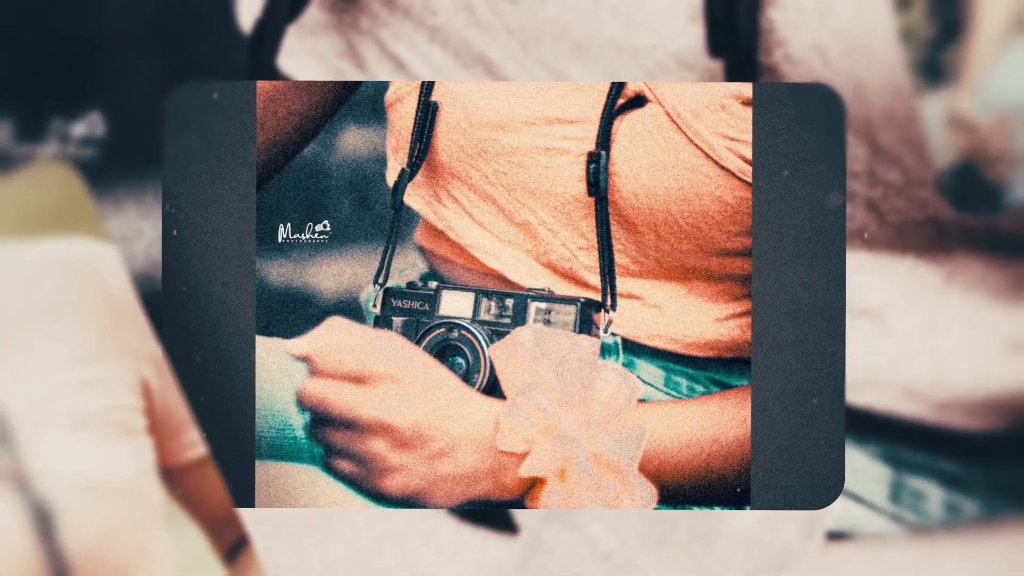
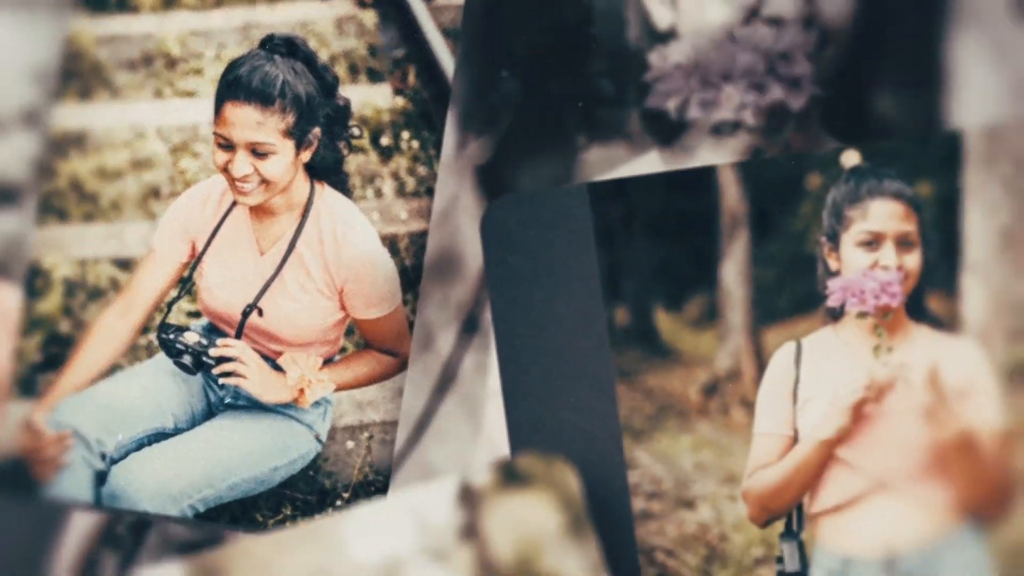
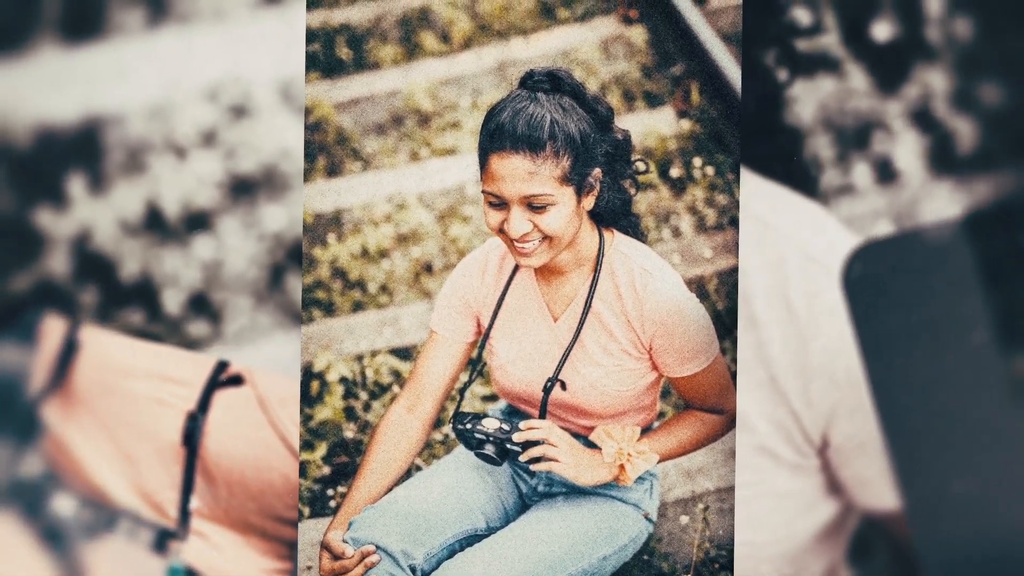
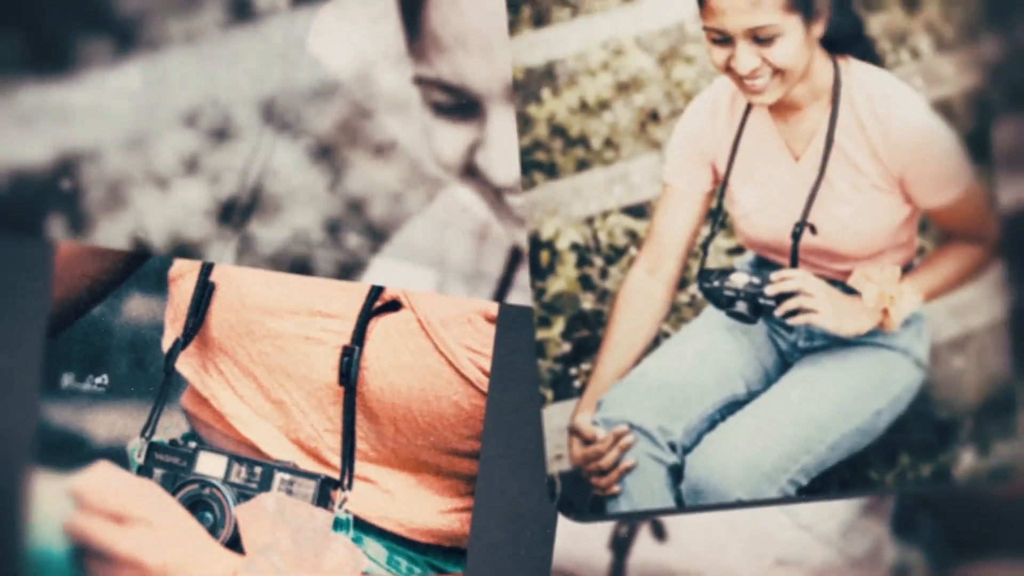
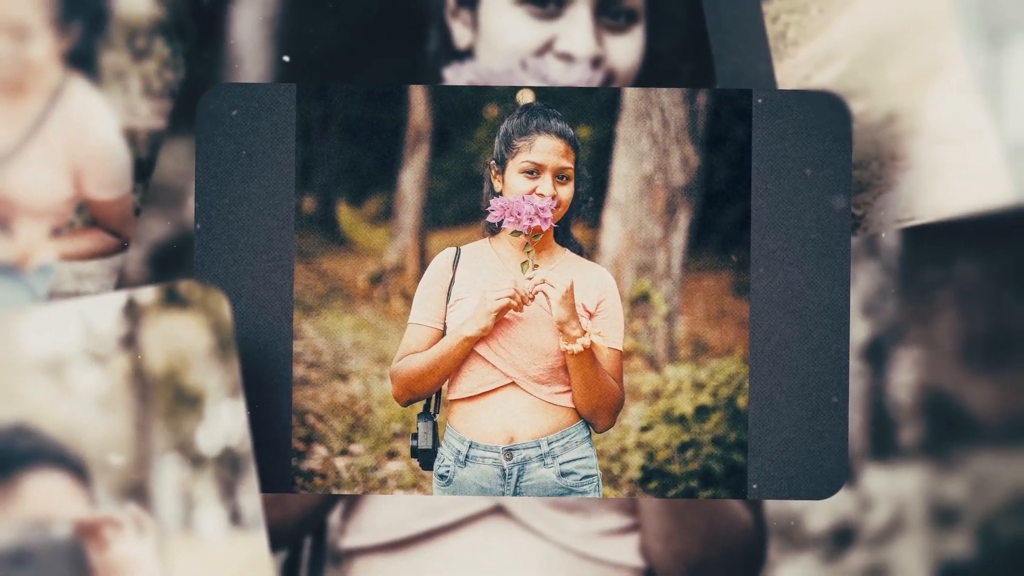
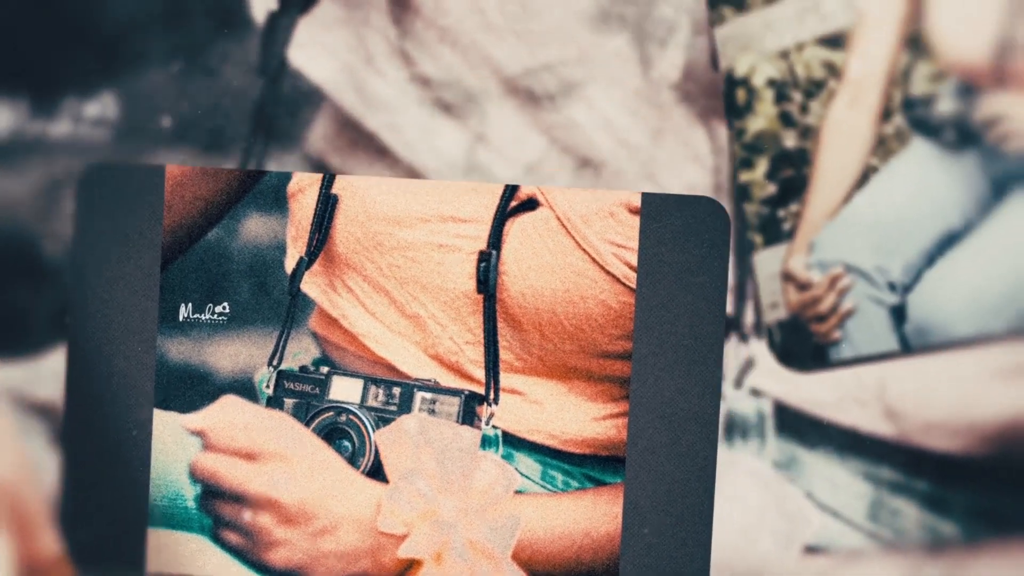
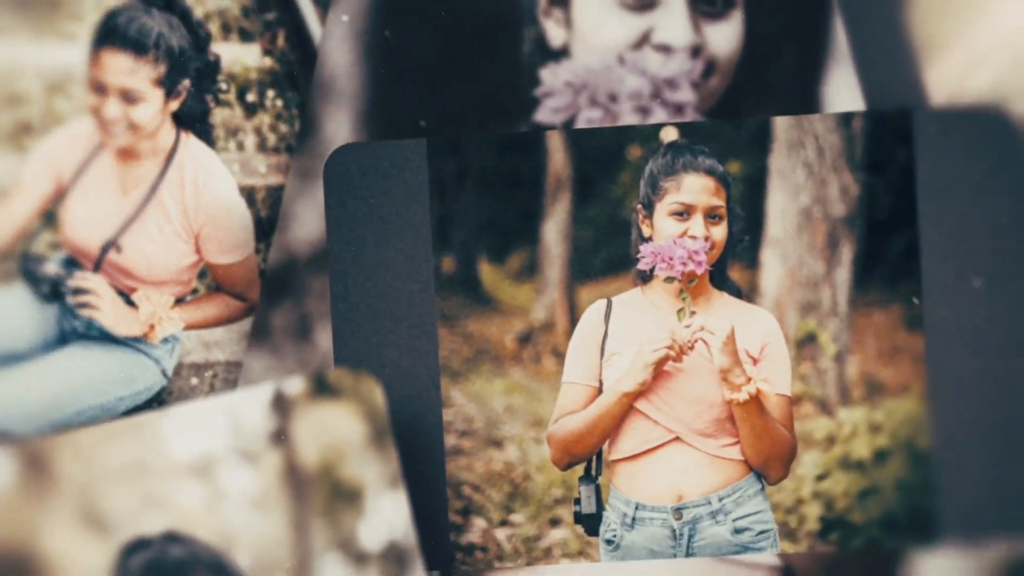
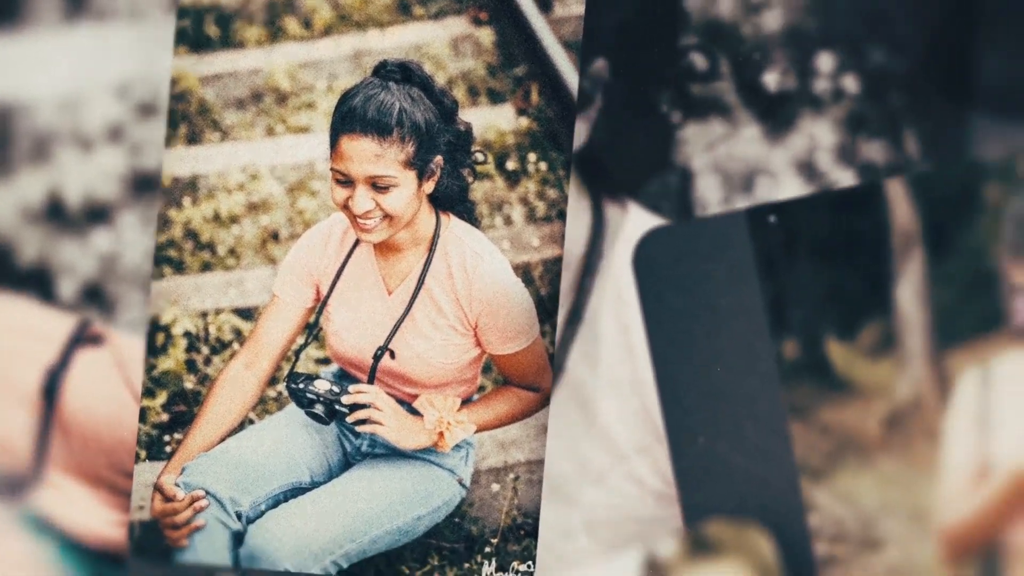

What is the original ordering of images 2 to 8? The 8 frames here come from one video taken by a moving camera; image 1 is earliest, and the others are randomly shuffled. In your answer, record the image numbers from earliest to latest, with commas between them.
6, 4, 3, 8, 2, 7, 5
